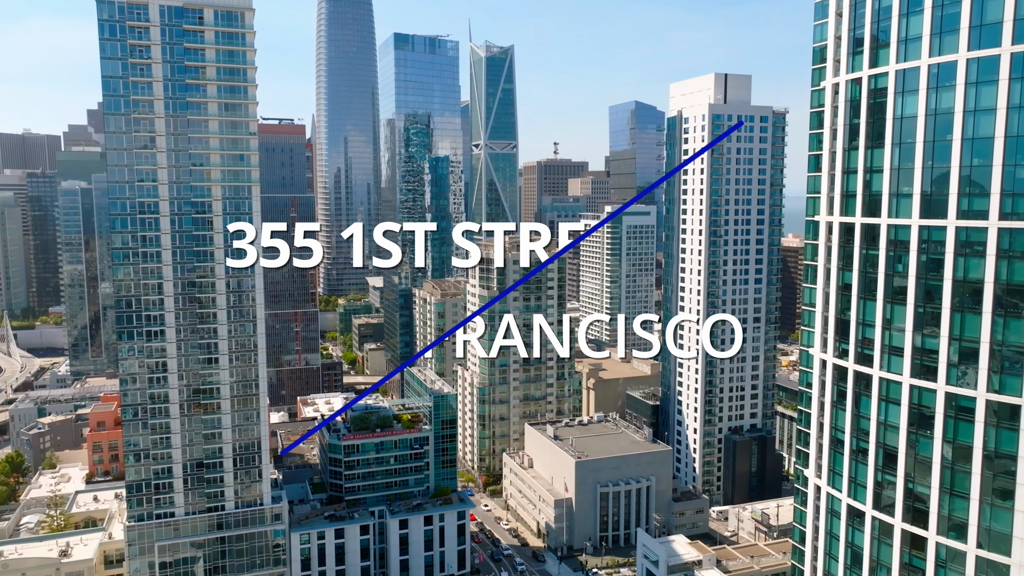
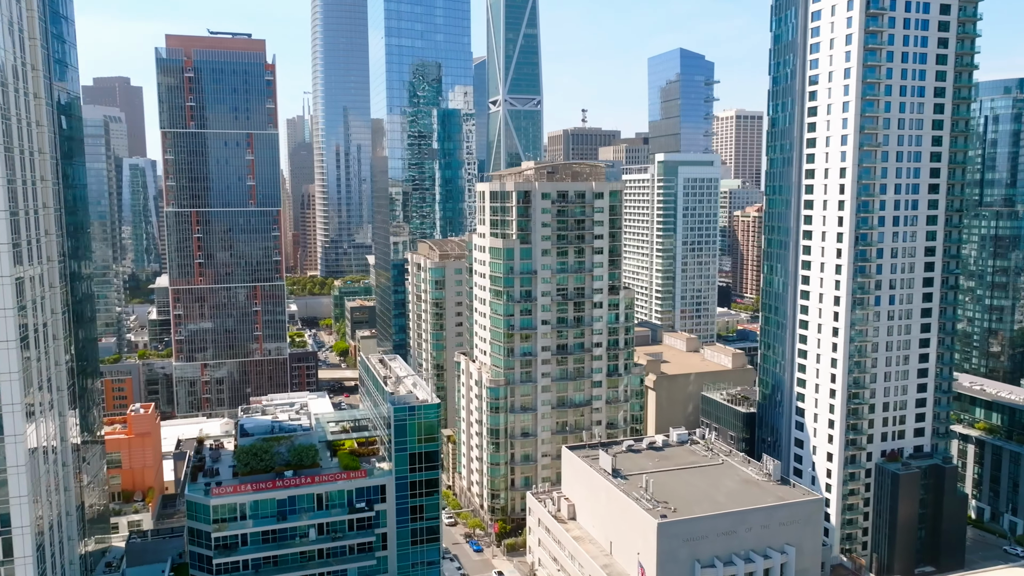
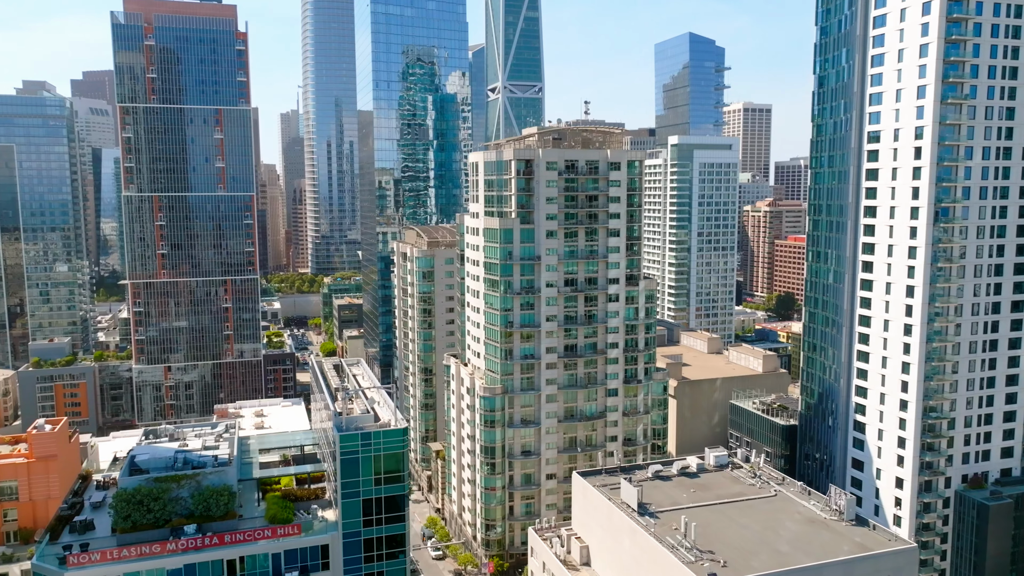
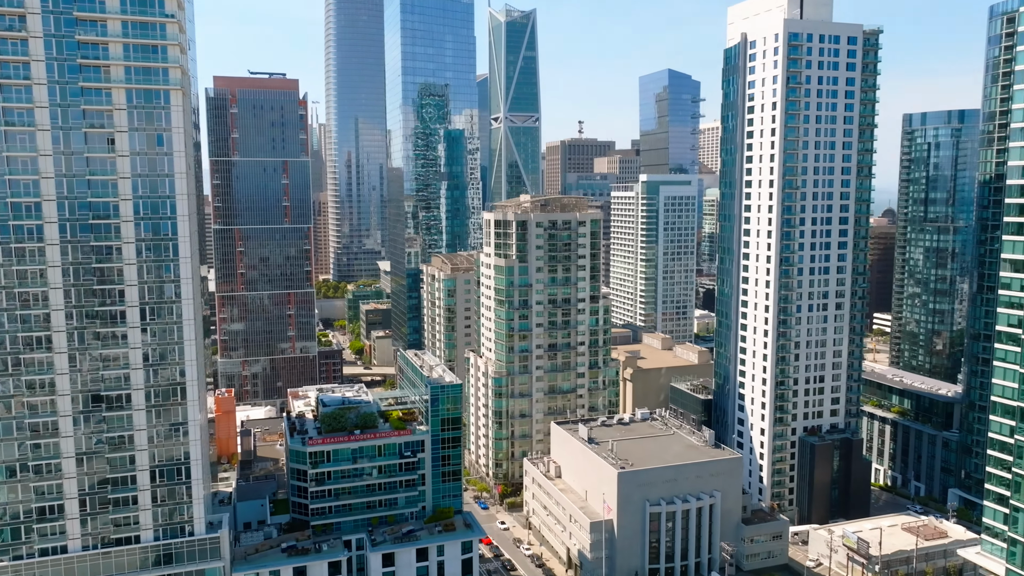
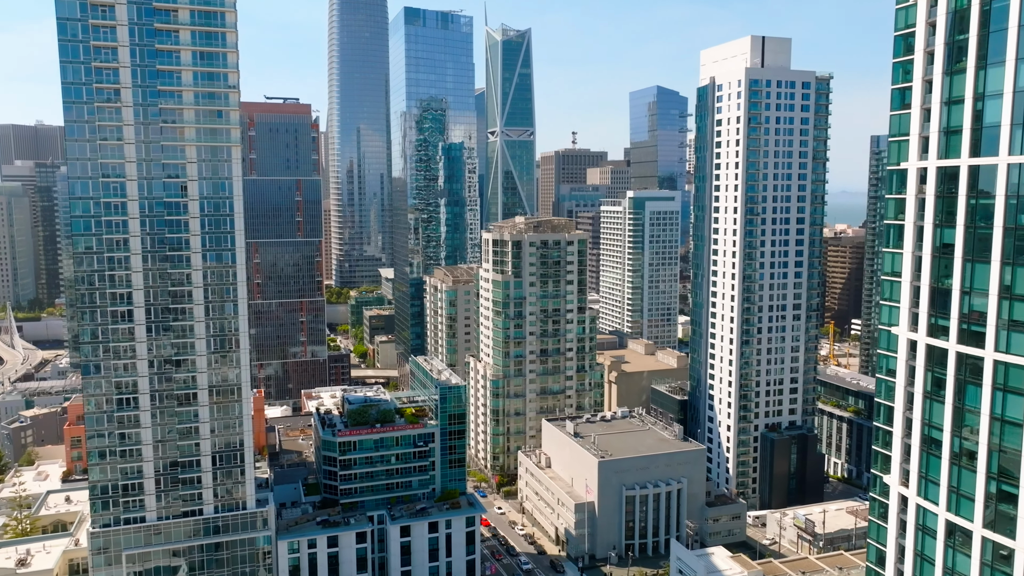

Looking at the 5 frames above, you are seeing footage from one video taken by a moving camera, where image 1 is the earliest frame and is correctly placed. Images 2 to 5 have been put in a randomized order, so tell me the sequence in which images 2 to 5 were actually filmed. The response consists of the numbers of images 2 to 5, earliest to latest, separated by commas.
5, 4, 2, 3
